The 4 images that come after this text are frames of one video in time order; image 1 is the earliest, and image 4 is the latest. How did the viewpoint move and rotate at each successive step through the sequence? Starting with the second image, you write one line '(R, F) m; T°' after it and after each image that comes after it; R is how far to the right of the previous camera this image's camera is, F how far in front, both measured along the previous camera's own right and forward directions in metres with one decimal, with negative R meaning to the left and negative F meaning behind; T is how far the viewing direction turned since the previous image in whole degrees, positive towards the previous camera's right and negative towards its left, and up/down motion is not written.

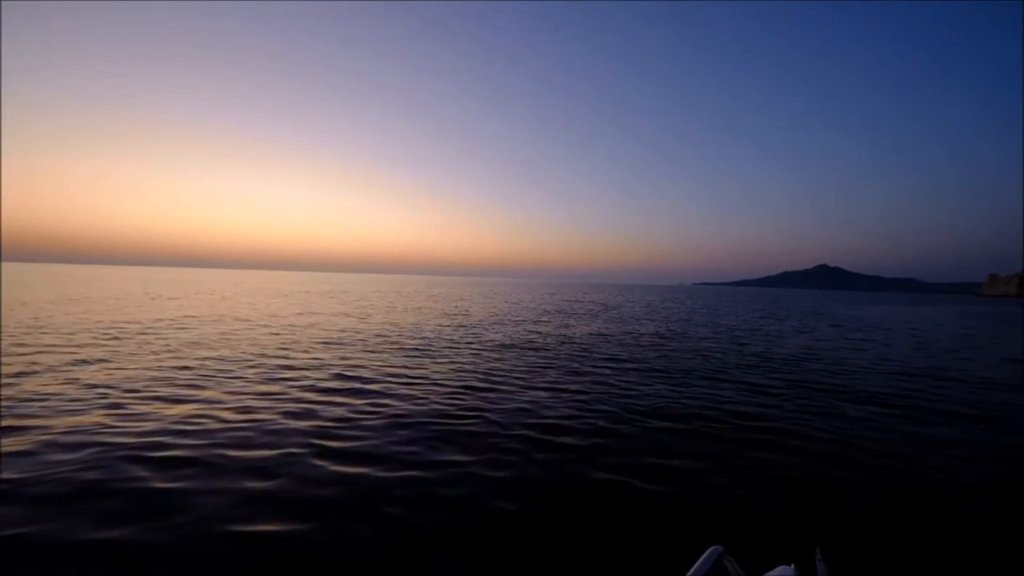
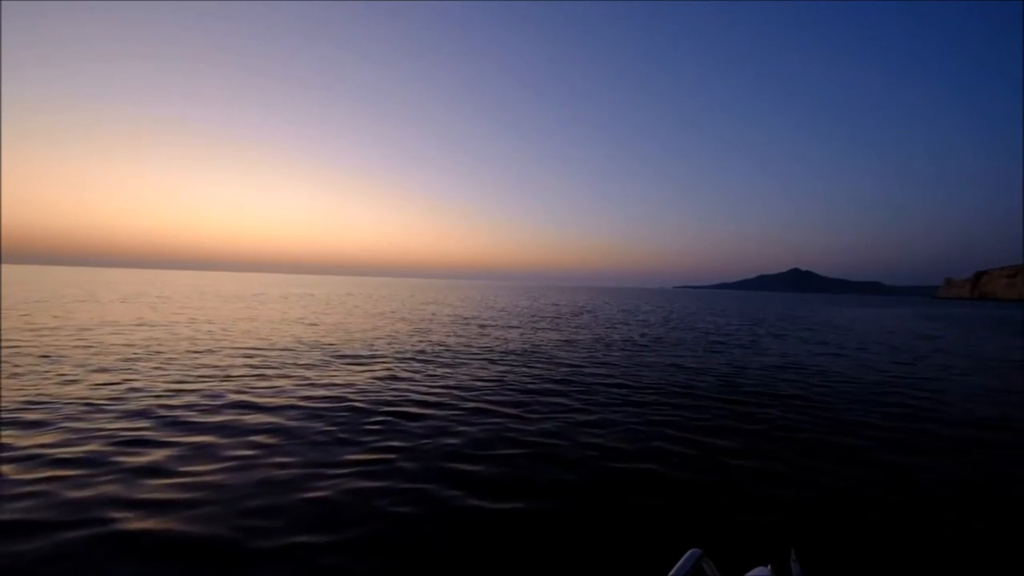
(+0.7, +0.5) m; -1°
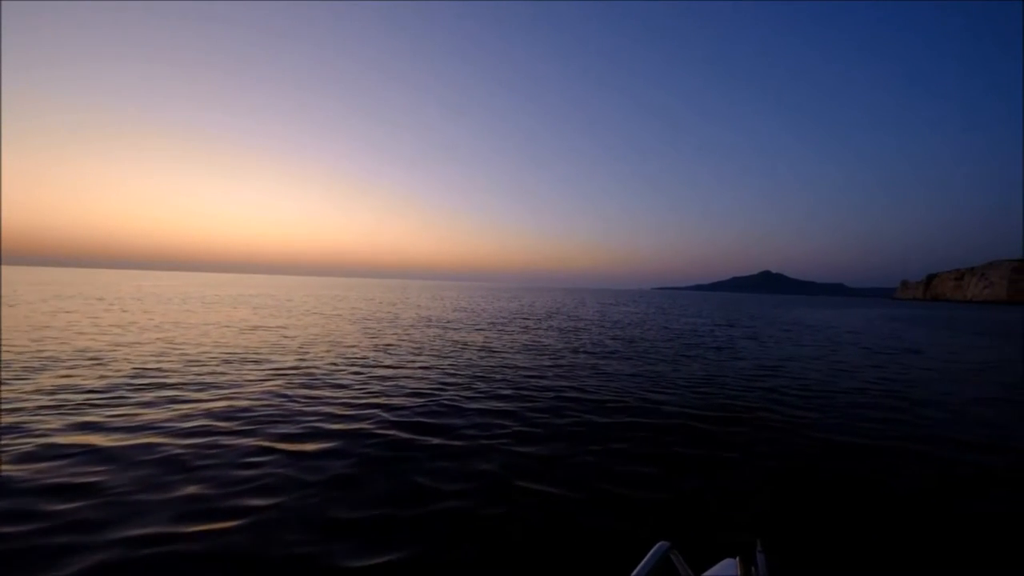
(+0.2, +0.5) m; +3°
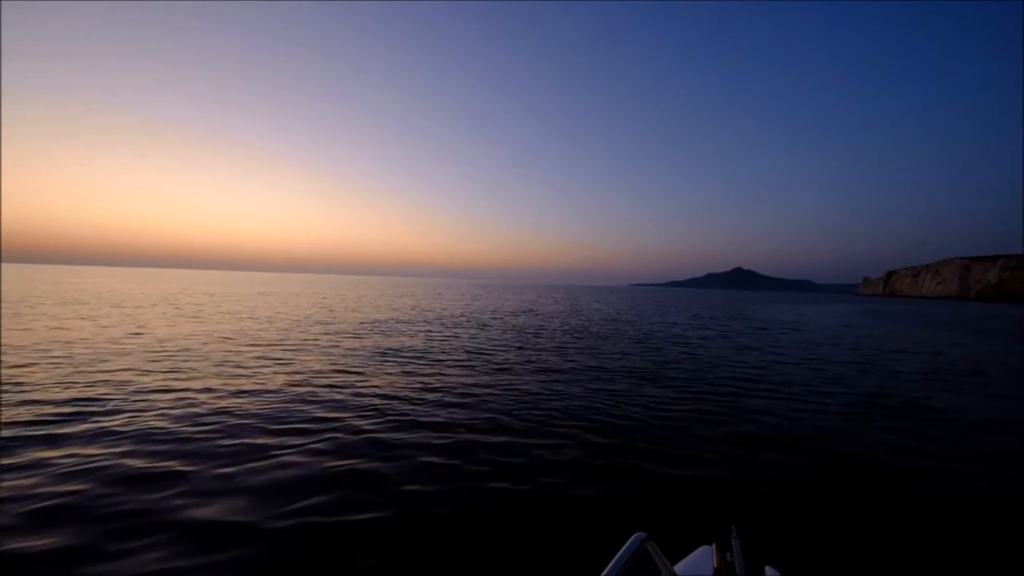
(+0.4, +0.8) m; +3°
